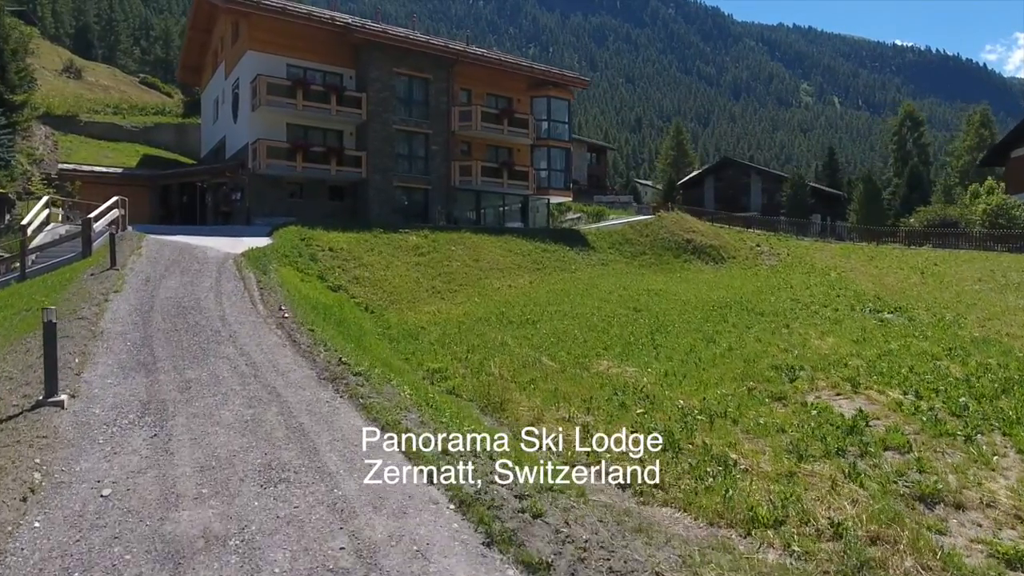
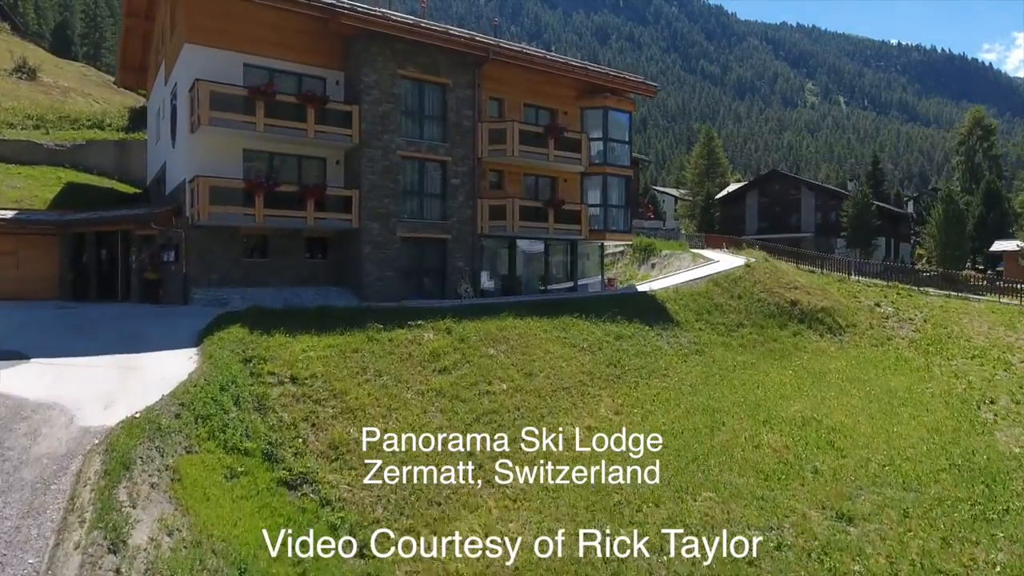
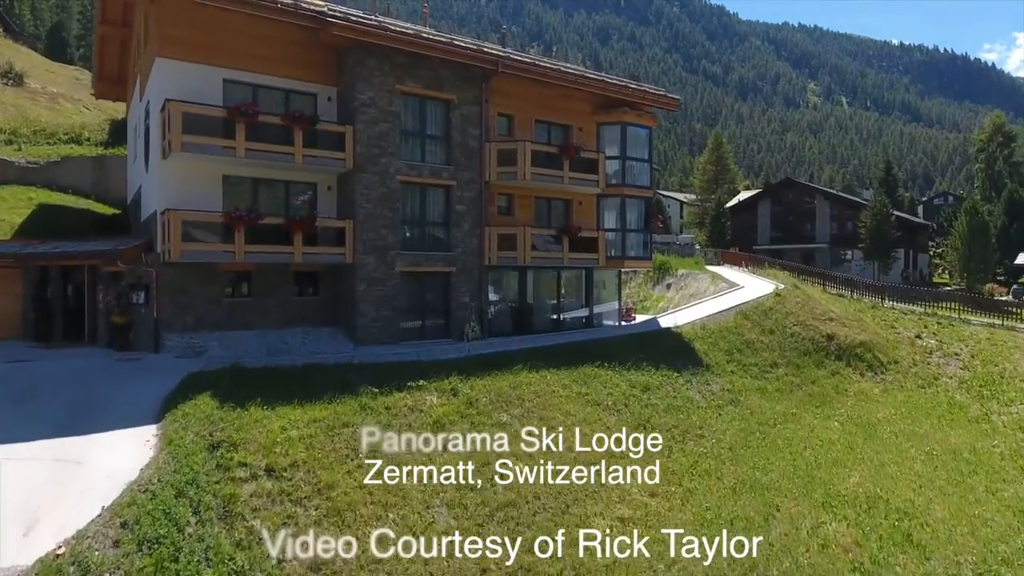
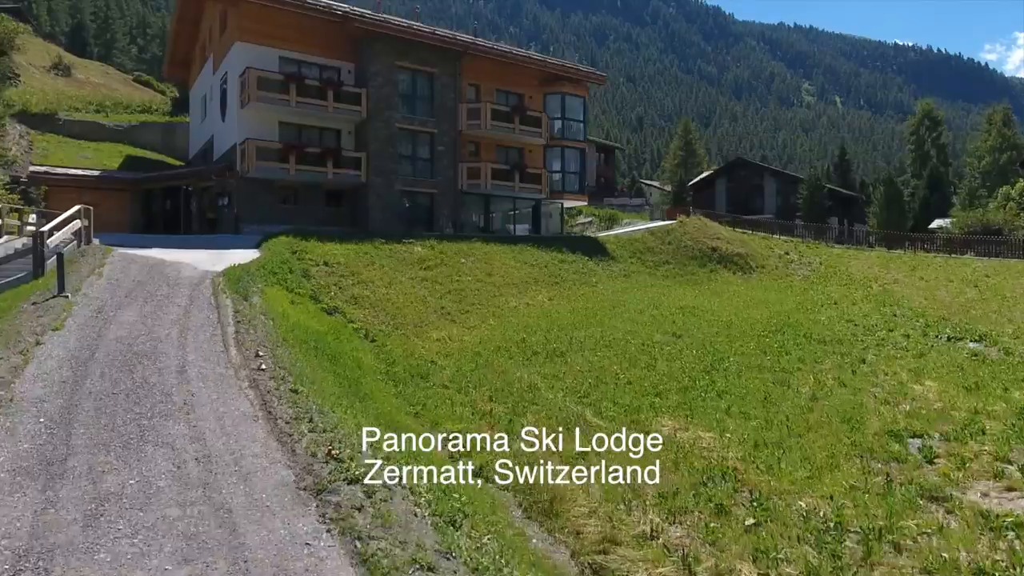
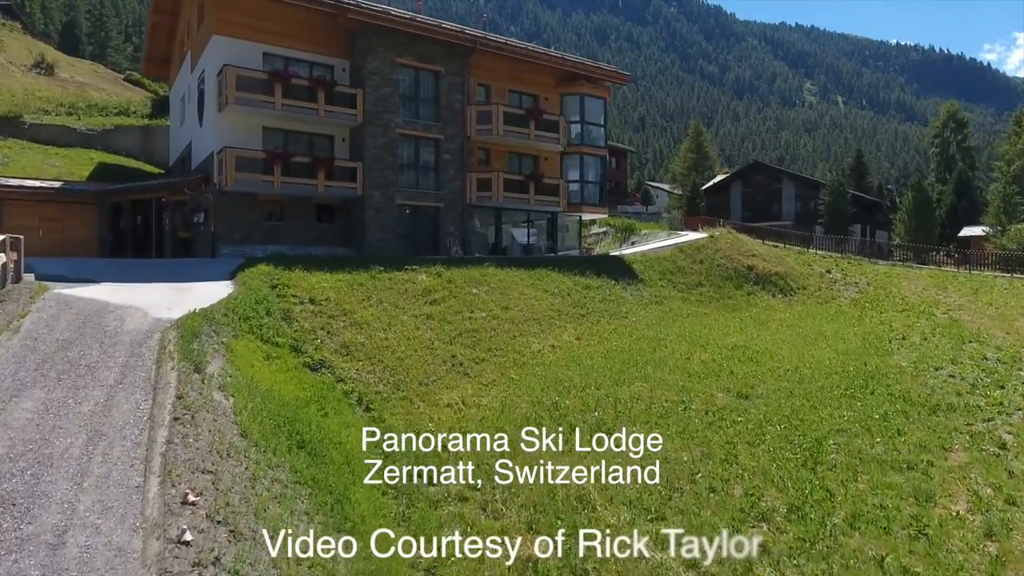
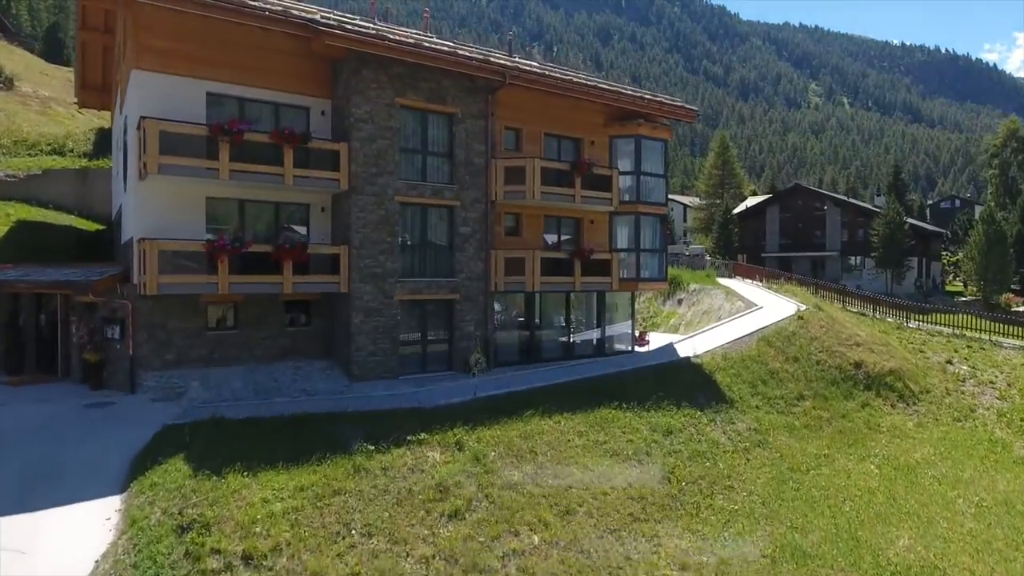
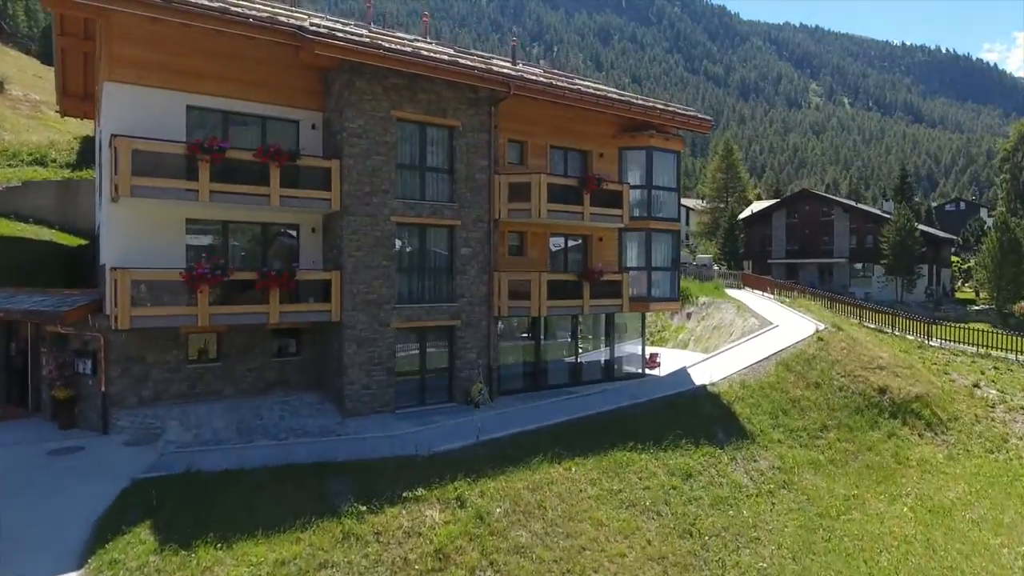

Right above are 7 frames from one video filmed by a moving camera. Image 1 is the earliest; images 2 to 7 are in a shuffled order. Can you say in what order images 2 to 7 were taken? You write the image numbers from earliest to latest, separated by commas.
4, 5, 2, 3, 6, 7
